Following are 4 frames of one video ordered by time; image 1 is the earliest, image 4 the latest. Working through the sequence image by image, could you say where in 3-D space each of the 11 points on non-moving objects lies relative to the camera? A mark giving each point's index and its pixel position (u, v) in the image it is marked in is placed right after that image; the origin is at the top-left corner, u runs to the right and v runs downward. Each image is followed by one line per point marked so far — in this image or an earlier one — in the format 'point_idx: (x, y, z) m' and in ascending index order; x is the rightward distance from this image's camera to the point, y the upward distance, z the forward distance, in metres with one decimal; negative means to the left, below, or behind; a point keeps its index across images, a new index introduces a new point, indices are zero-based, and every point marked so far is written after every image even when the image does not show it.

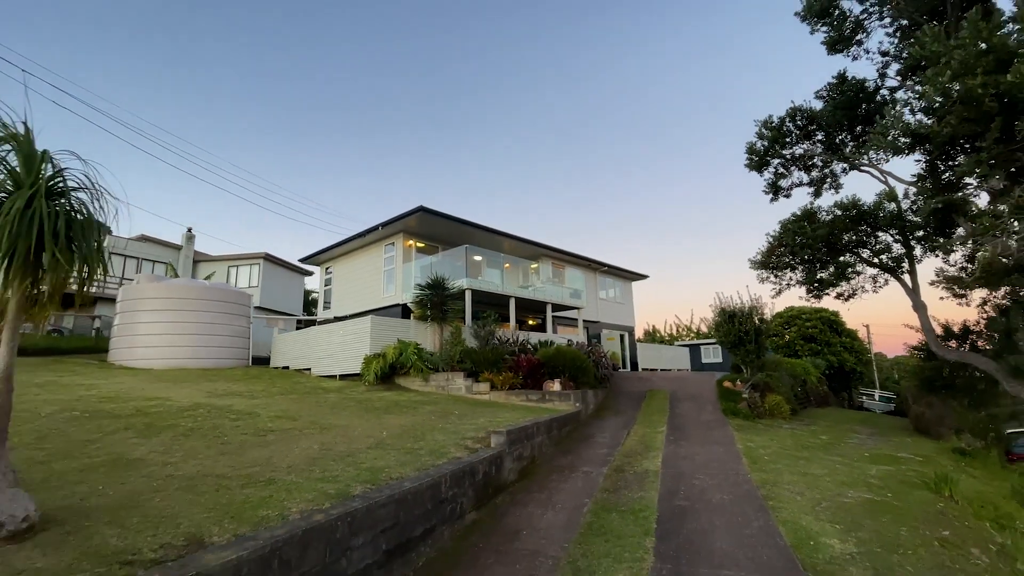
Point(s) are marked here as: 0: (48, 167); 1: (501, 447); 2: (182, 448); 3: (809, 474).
0: (-3.1, +0.8, +3.2) m
1: (-0.1, -2.0, +5.8) m
2: (-3.5, -1.7, +4.9) m
3: (+4.0, -2.5, +6.3) m
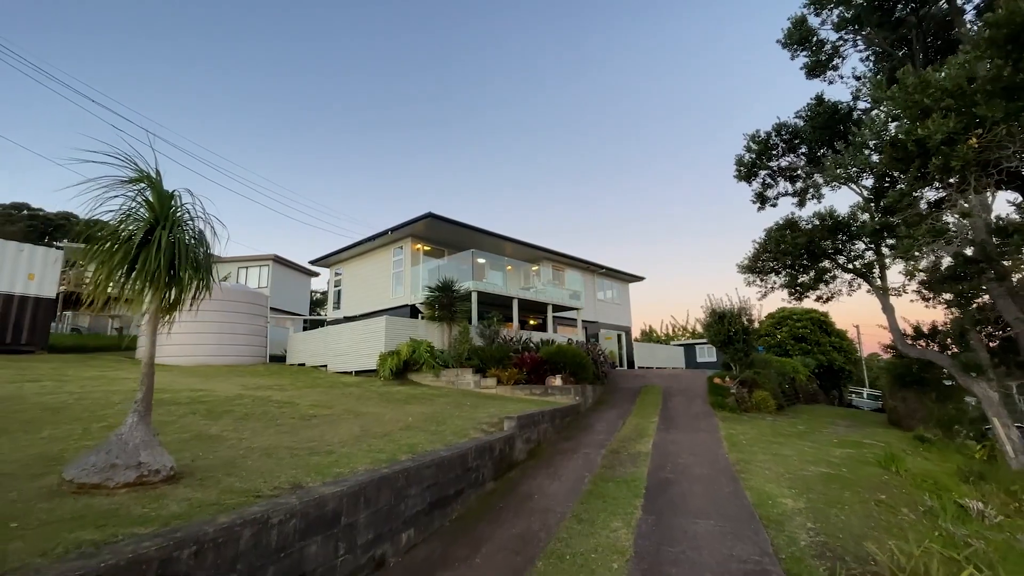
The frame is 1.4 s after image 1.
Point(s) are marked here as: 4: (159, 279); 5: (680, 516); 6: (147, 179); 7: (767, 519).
0: (-2.9, +0.8, +4.1) m
1: (0.0, -2.0, +6.7) m
2: (-3.3, -1.7, +5.8) m
3: (+4.1, -2.6, +7.2) m
4: (-2.9, +0.1, +3.9) m
5: (+1.6, -2.2, +4.6) m
6: (-3.1, +0.9, +4.0) m
7: (+2.4, -2.2, +4.4) m
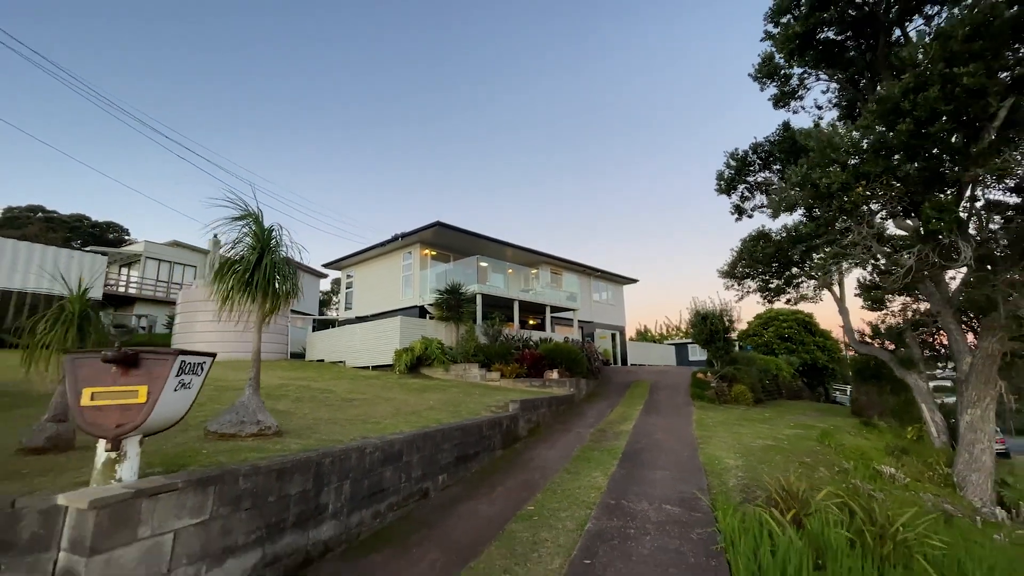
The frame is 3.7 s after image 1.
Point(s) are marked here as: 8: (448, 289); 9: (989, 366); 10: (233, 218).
0: (-2.9, +0.7, +5.5) m
1: (+0.1, -2.2, +8.2) m
2: (-3.2, -1.8, +7.3) m
3: (+4.2, -2.7, +8.7) m
4: (-2.8, 0.0, +5.3) m
5: (+1.7, -2.3, +6.0) m
6: (-3.1, +0.8, +5.5) m
7: (+2.5, -2.3, +5.8) m
8: (-2.3, 0.0, +16.6) m
9: (+8.0, -1.3, +7.8) m
10: (-3.2, +0.8, +5.4) m
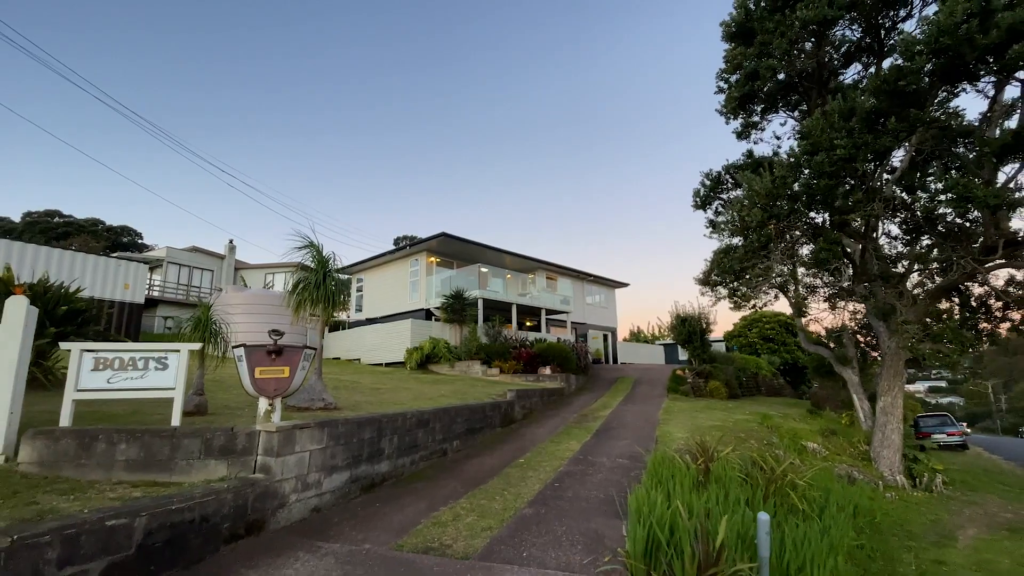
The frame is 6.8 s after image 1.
0: (-2.9, +0.5, +7.3) m
1: (0.0, -2.4, +10.0) m
2: (-3.3, -2.0, +9.1) m
3: (+4.1, -2.9, +10.5) m
4: (-2.9, -0.2, +7.1) m
5: (+1.7, -2.5, +7.8) m
6: (-3.1, +0.6, +7.3) m
7: (+2.4, -2.5, +7.6) m
8: (-2.3, -0.3, +18.4) m
9: (+7.9, -1.5, +9.6) m
10: (-3.3, +0.6, +7.2) m
